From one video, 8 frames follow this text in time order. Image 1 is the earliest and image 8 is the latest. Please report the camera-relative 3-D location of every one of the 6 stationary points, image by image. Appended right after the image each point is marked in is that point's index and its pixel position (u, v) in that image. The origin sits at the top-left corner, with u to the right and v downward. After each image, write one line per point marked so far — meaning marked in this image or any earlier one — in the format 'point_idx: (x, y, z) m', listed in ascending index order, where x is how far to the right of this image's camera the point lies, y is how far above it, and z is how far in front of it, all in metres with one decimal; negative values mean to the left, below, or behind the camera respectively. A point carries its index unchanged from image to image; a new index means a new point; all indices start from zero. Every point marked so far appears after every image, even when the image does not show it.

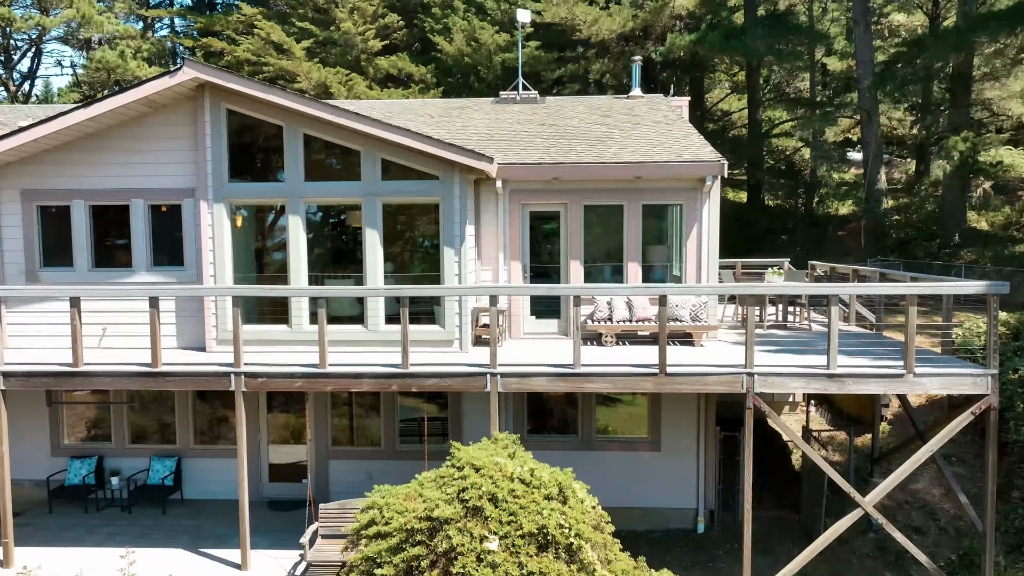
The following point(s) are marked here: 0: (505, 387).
0: (-0.1, -0.9, +7.5) m
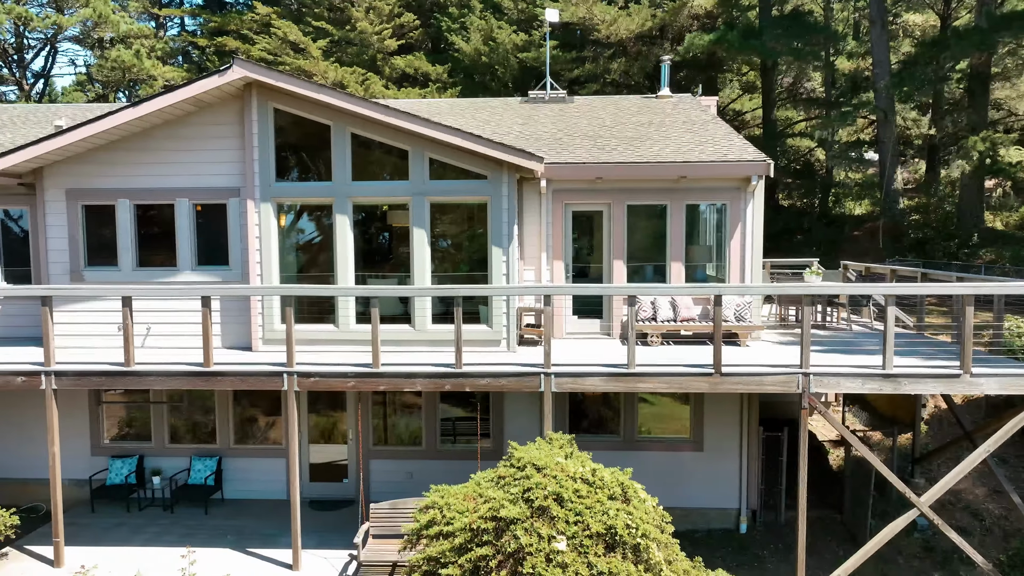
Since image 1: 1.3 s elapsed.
0: (+0.4, -0.9, +7.5) m
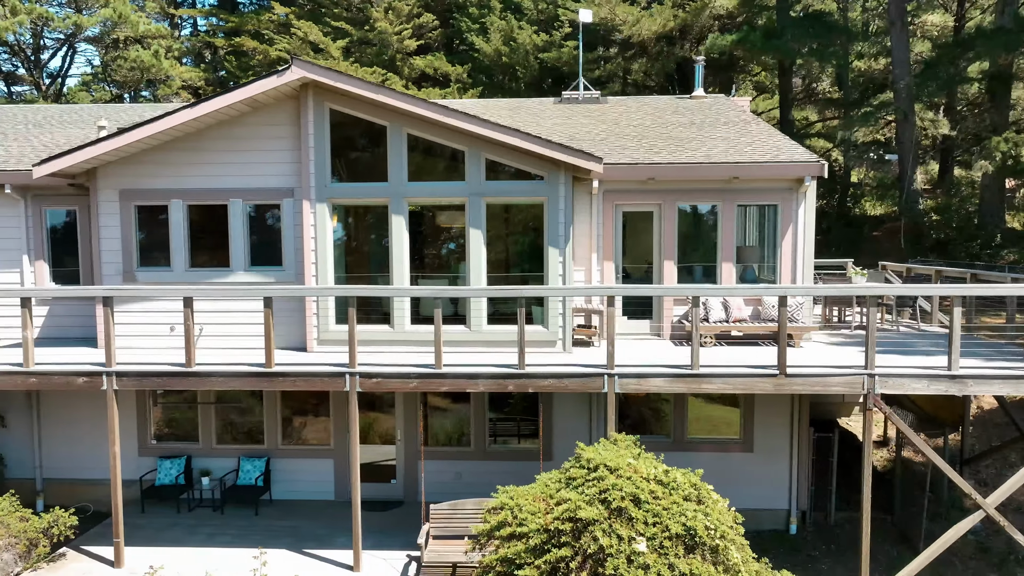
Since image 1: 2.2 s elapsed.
0: (+1.0, -0.9, +7.5) m
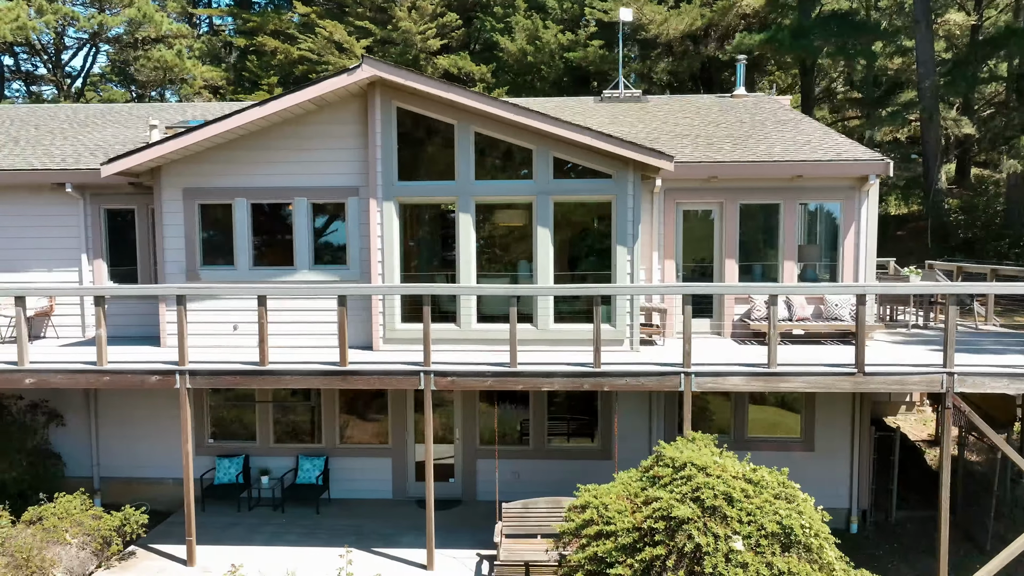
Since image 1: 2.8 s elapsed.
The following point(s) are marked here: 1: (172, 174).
0: (+1.7, -0.9, +7.5) m
1: (-3.8, +1.3, +8.9) m
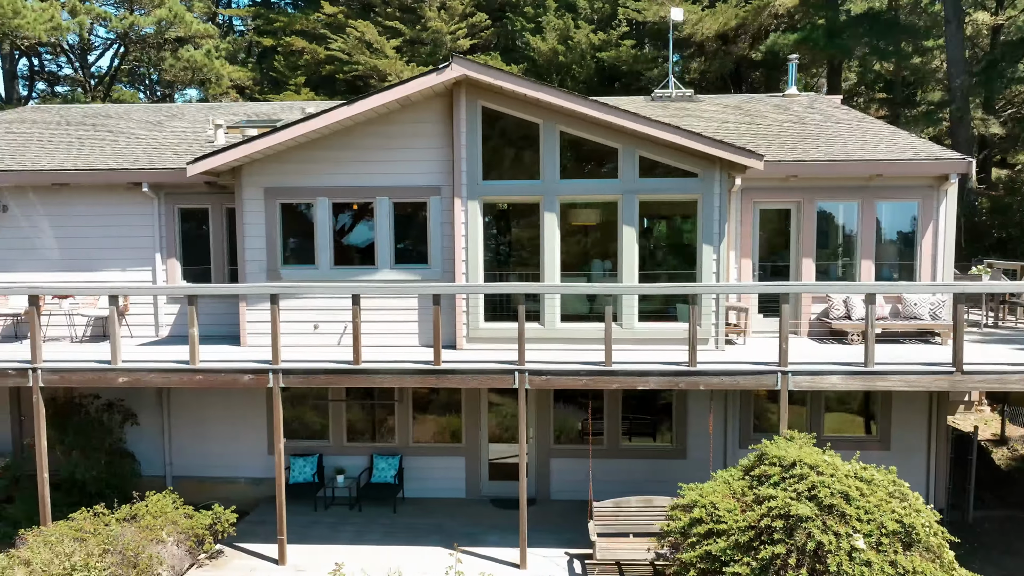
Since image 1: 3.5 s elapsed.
0: (+2.6, -0.9, +7.5) m
1: (-2.9, +1.3, +8.9) m
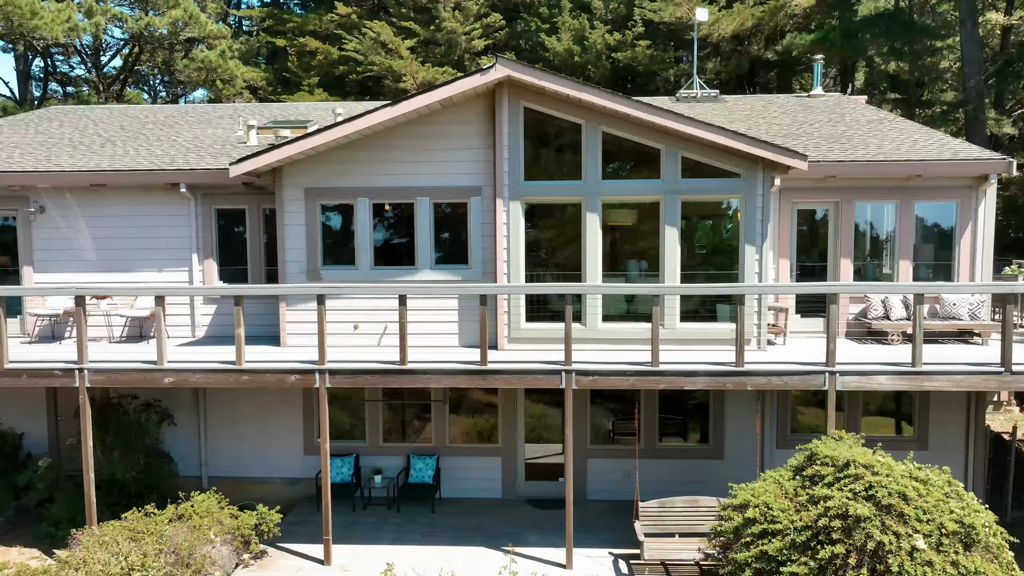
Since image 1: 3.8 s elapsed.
0: (+3.1, -0.9, +7.5) m
1: (-2.4, +1.3, +8.9) m
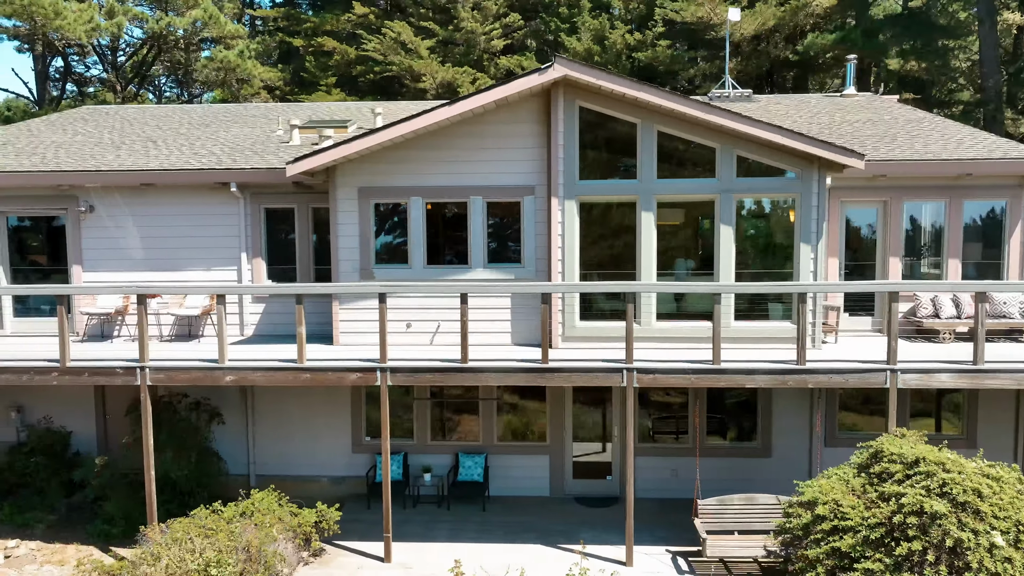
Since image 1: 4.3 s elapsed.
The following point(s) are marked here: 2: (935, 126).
0: (+3.7, -0.9, +7.5) m
1: (-1.8, +1.3, +9.0) m
2: (+5.7, +2.2, +10.9) m
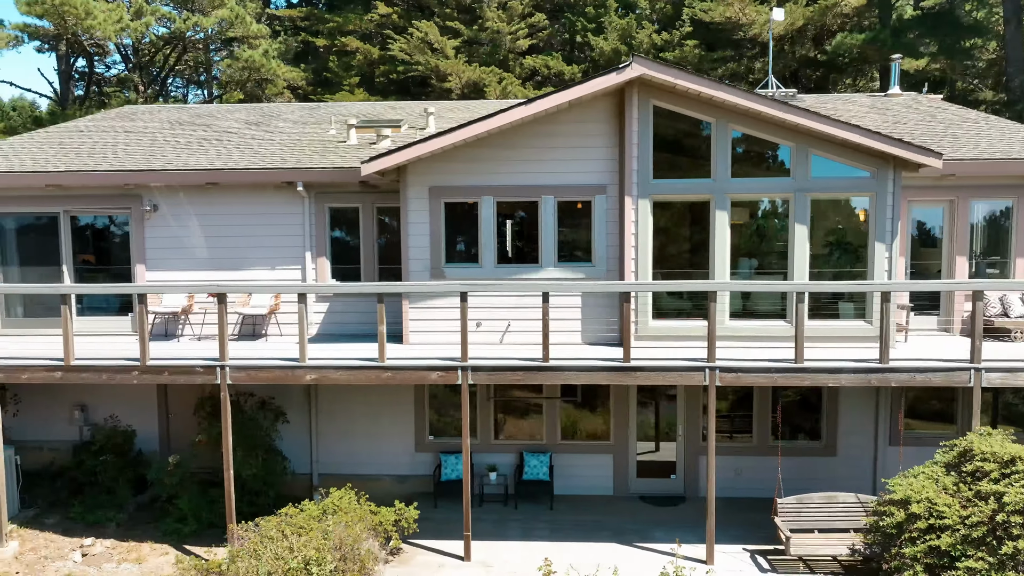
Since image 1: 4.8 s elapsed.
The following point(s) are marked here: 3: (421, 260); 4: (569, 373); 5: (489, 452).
0: (+4.4, -0.9, +7.5) m
1: (-1.0, +1.3, +9.0) m
2: (+6.5, +2.2, +10.9) m
3: (-1.0, +0.3, +9.1) m
4: (+0.6, -0.8, +7.8) m
5: (-0.3, -2.0, +10.0) m
